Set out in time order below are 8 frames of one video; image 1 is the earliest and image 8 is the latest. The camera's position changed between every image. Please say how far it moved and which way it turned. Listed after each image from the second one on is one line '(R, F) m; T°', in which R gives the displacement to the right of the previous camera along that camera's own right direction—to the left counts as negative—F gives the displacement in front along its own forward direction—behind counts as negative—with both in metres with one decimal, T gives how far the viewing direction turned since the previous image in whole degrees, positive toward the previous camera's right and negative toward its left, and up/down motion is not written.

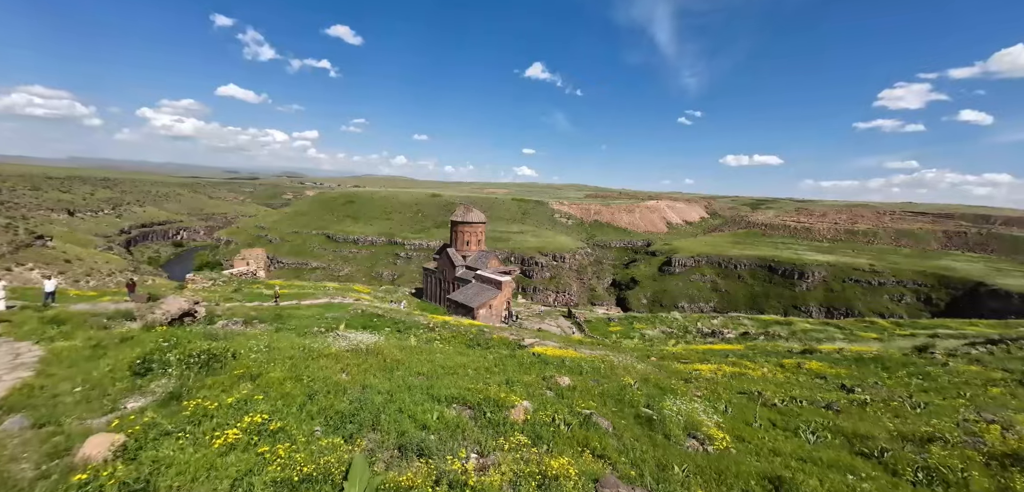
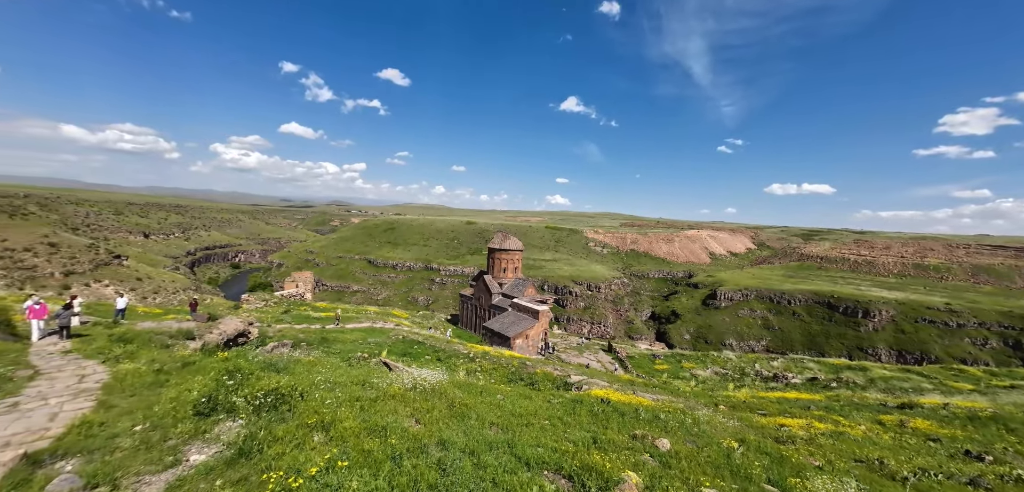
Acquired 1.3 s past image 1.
(-0.7, +0.6) m; -5°
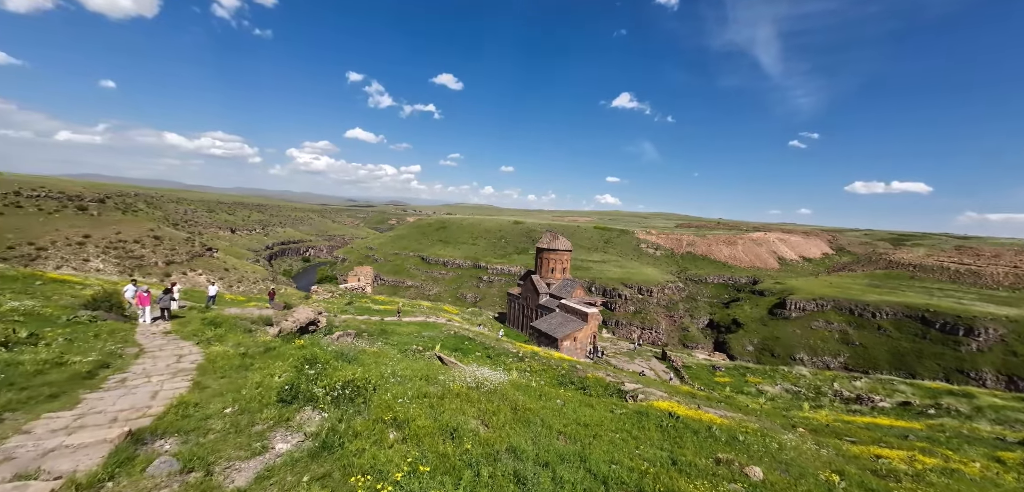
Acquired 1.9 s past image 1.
(-0.2, +0.2) m; -7°
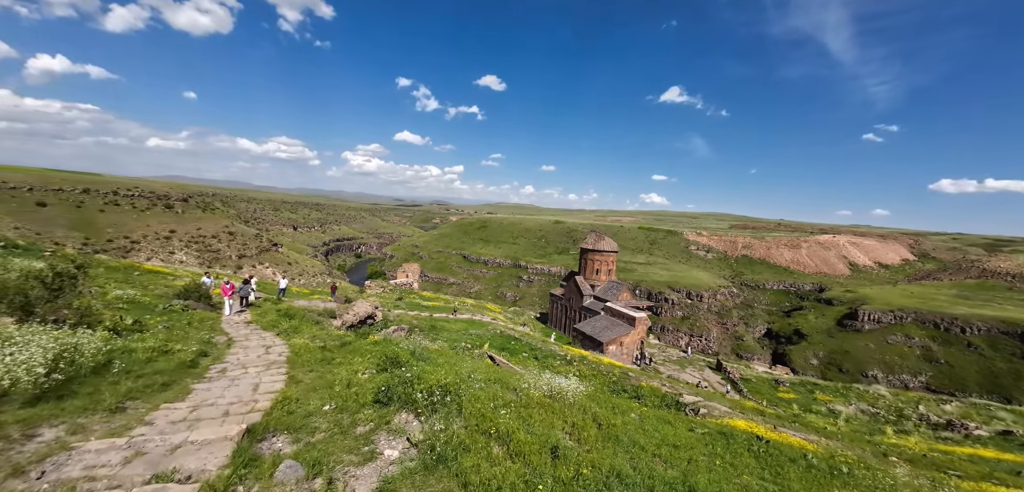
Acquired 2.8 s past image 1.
(-0.6, +0.1) m; -6°
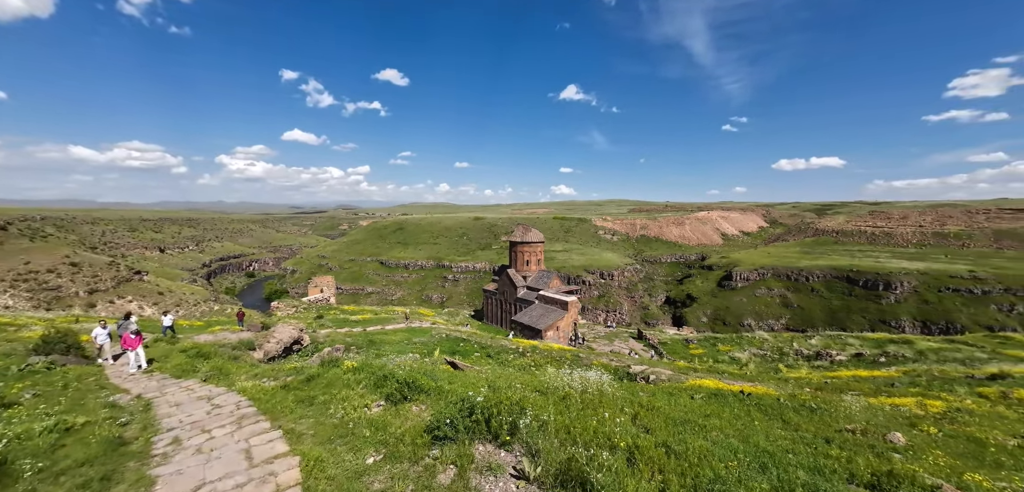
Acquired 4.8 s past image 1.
(-1.3, +0.6) m; +12°
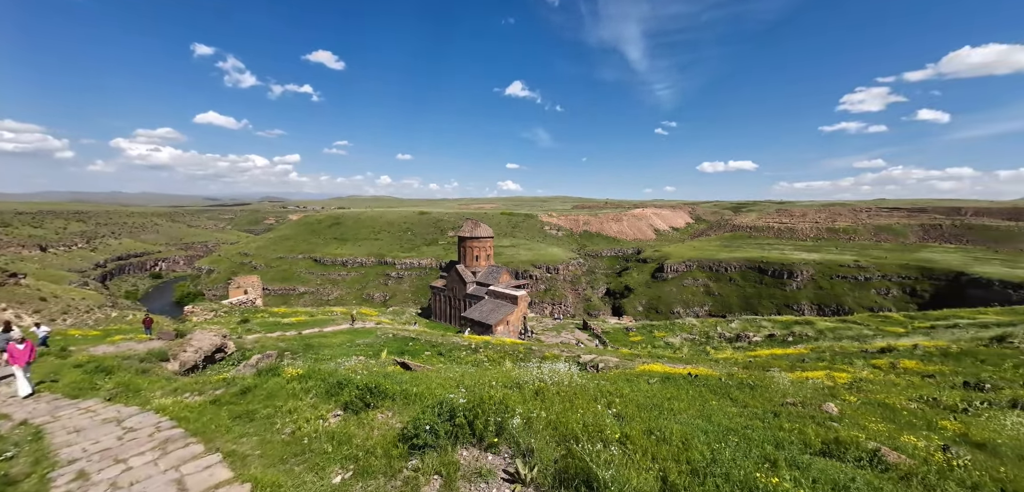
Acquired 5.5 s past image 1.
(-0.3, +0.3) m; +8°
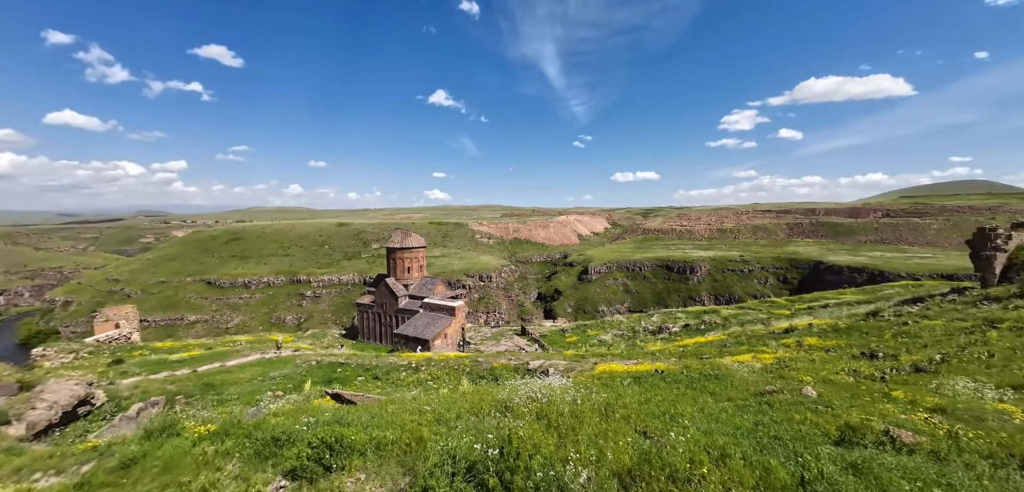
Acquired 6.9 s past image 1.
(-0.8, +1.0) m; +11°
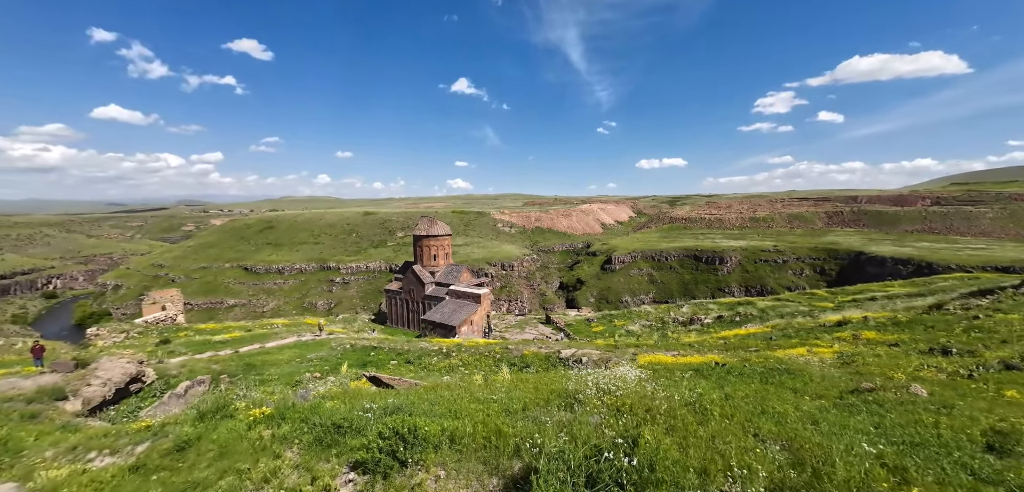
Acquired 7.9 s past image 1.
(-0.7, +0.6) m; -3°
